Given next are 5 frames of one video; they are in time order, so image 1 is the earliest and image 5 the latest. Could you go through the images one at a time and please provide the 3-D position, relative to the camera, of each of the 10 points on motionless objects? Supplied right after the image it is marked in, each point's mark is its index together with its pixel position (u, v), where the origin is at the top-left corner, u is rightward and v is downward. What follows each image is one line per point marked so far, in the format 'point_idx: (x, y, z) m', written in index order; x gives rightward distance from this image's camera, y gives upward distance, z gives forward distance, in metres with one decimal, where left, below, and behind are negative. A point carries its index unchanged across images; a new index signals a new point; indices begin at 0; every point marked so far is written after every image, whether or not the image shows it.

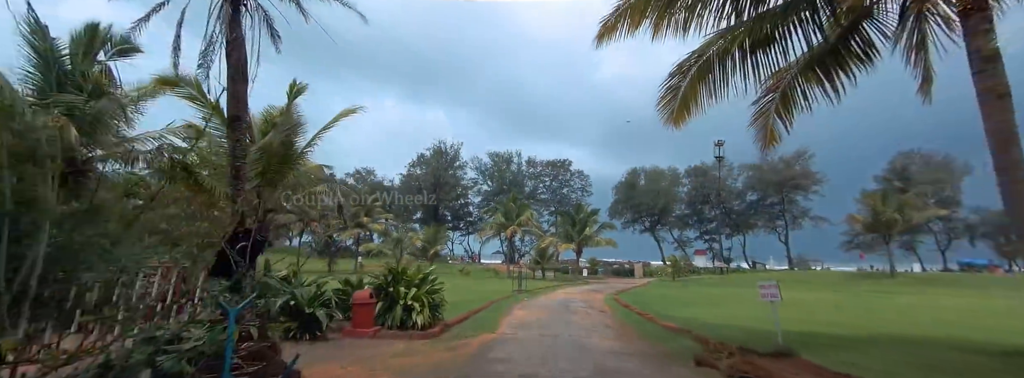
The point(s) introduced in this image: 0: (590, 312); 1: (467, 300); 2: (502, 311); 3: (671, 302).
0: (+1.8, -2.8, +10.6) m
1: (-1.5, -3.6, +15.6) m
2: (-0.2, -2.7, +10.6) m
3: (+5.8, -4.1, +17.3) m
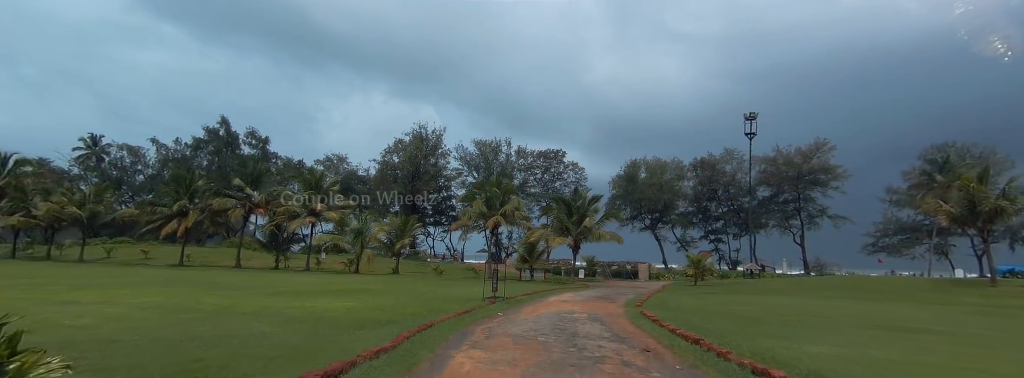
0: (+1.2, -1.7, +4.8) m
1: (-2.2, -2.5, +9.7) m
2: (-0.8, -1.6, +4.7) m
3: (+5.1, -3.1, +11.5) m
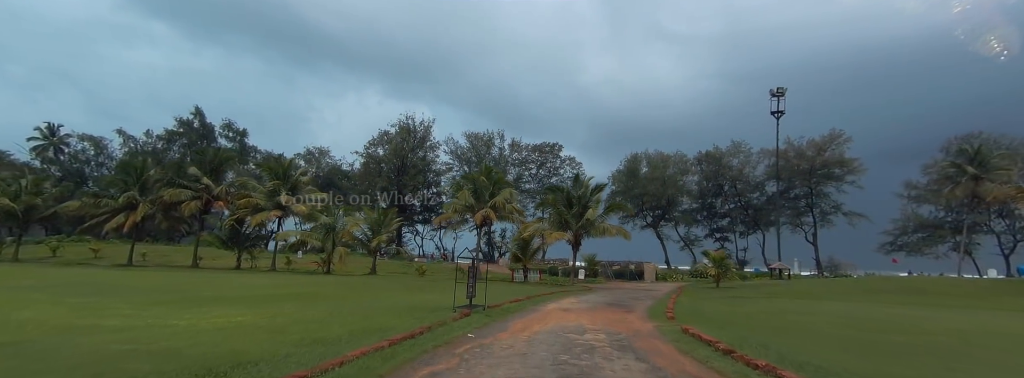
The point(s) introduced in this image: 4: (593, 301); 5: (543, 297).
0: (+0.9, -1.1, +1.4) m
1: (-2.4, -1.9, +6.3) m
2: (-1.0, -1.0, +1.3) m
3: (+4.8, -2.5, +8.2) m
4: (+2.3, -3.2, +13.4) m
5: (+0.9, -3.1, +13.3) m
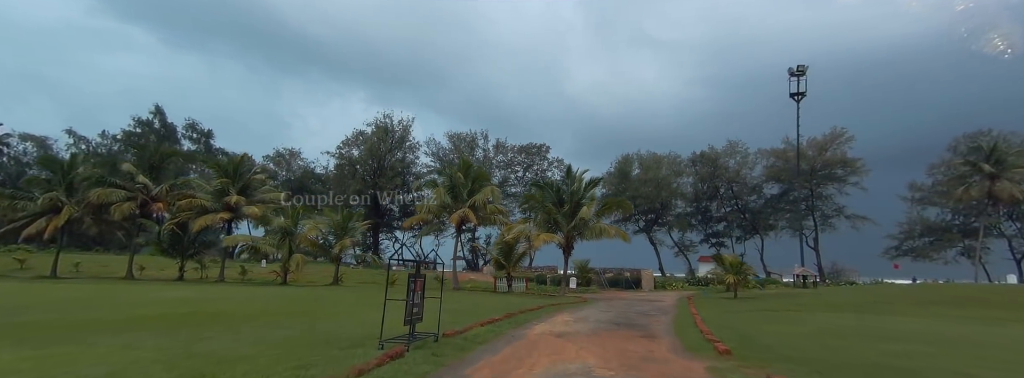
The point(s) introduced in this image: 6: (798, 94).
0: (+0.7, -0.6, -1.6) m
1: (-2.8, -1.4, +3.2) m
2: (-1.2, -0.5, -1.8) m
3: (+4.4, -2.1, +5.2) m
4: (+1.8, -2.8, +10.3) m
5: (+0.3, -2.7, +10.3) m
6: (+11.0, +3.6, +18.1) m
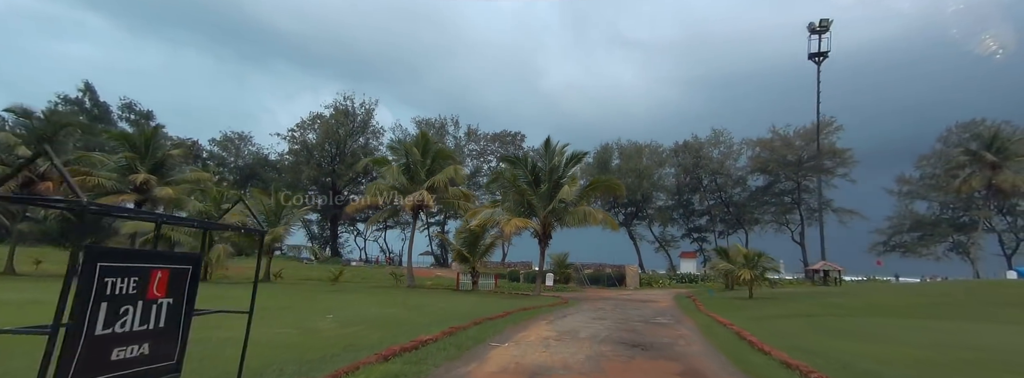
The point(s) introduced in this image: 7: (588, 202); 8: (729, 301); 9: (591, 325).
0: (+0.7, +0.1, -5.0) m
1: (-3.1, -0.7, -0.4) m
2: (-1.3, +0.2, -5.2) m
3: (+3.9, -1.4, +2.1) m
4: (+1.1, -2.1, +7.0) m
5: (-0.4, -2.0, +6.8) m
6: (+9.9, +4.3, +15.2) m
7: (+2.8, -0.5, +17.1) m
8: (+5.8, -3.0, +12.9) m
9: (+1.4, -2.2, +7.9) m
